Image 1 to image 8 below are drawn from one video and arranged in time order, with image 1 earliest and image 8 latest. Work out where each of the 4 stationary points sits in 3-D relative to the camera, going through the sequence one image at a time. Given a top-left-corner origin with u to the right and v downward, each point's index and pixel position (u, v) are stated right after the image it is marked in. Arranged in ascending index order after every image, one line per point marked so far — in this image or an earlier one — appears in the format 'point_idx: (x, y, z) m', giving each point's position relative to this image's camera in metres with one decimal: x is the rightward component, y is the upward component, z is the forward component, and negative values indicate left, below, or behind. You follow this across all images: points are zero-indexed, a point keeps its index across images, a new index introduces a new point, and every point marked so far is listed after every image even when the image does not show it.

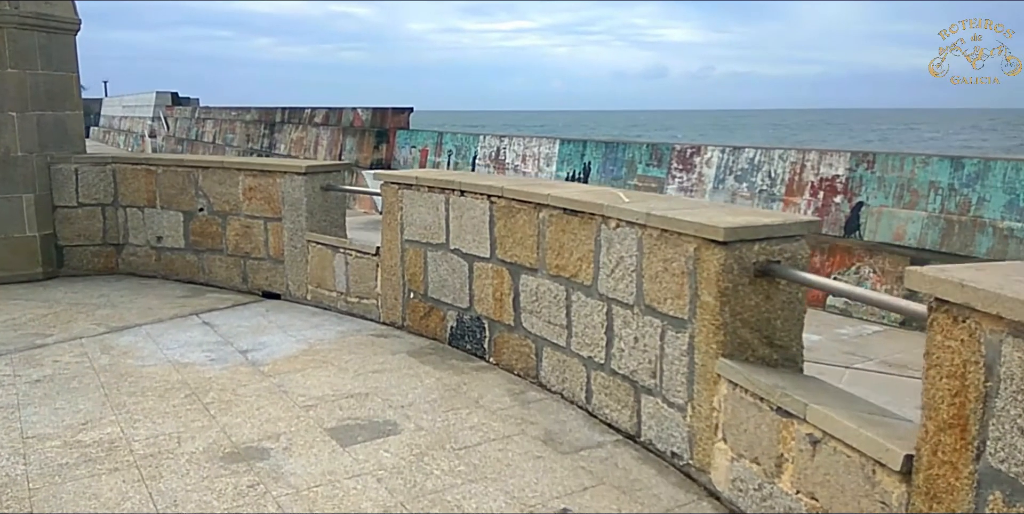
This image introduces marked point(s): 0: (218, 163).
0: (-2.0, +0.7, +5.3) m
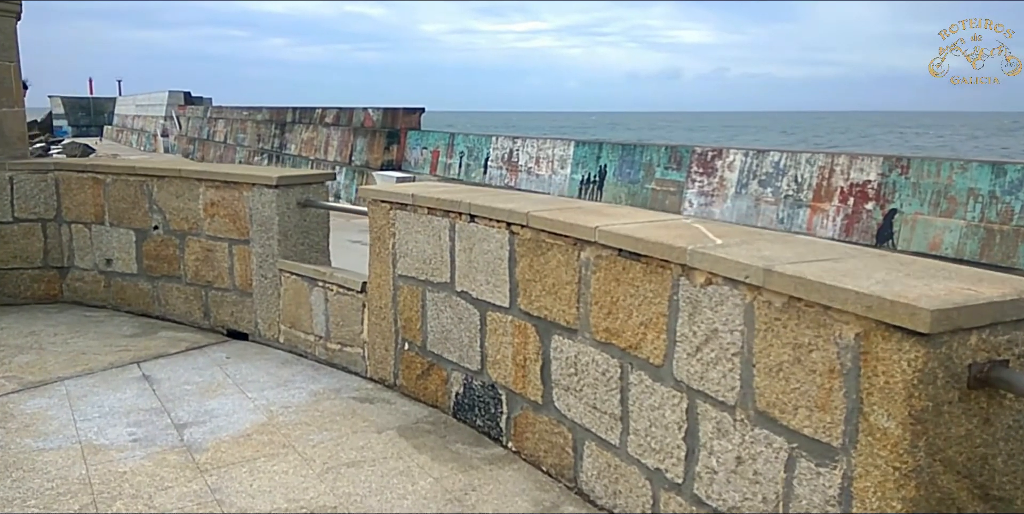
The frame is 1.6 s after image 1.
0: (-1.9, +0.5, +4.3) m
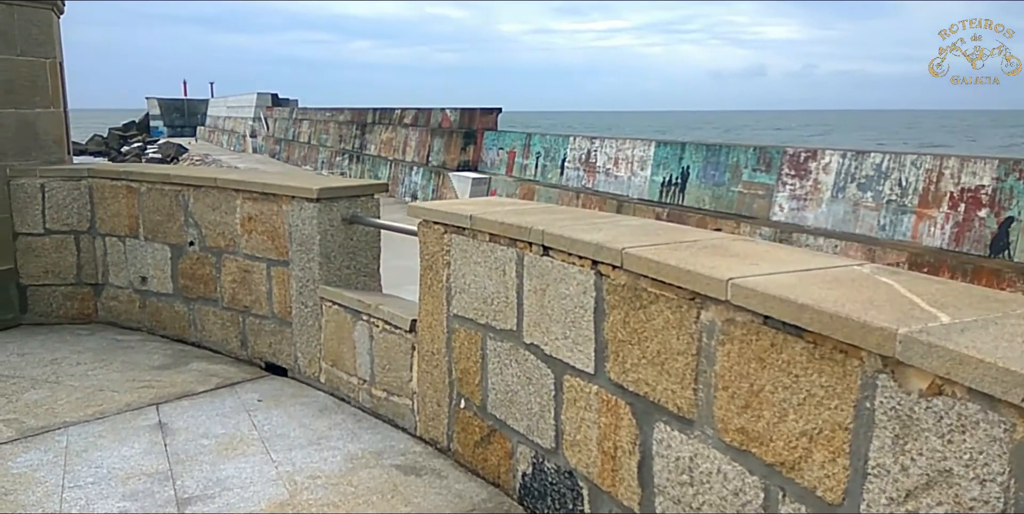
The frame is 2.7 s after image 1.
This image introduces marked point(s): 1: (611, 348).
0: (-1.5, +0.4, +3.8) m
1: (+0.2, -0.2, +1.9) m
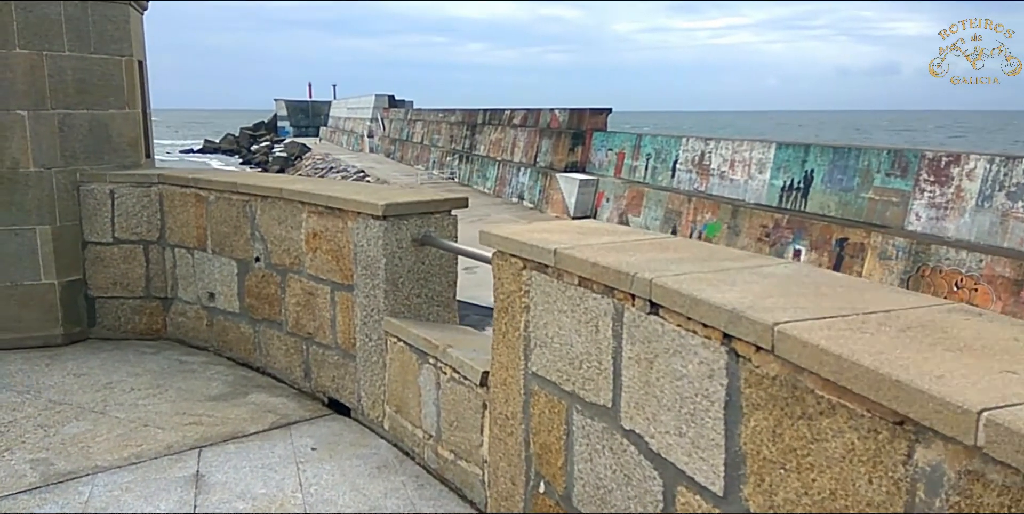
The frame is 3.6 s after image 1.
0: (-1.0, +0.3, +3.4) m
1: (+0.4, -0.4, +1.3) m
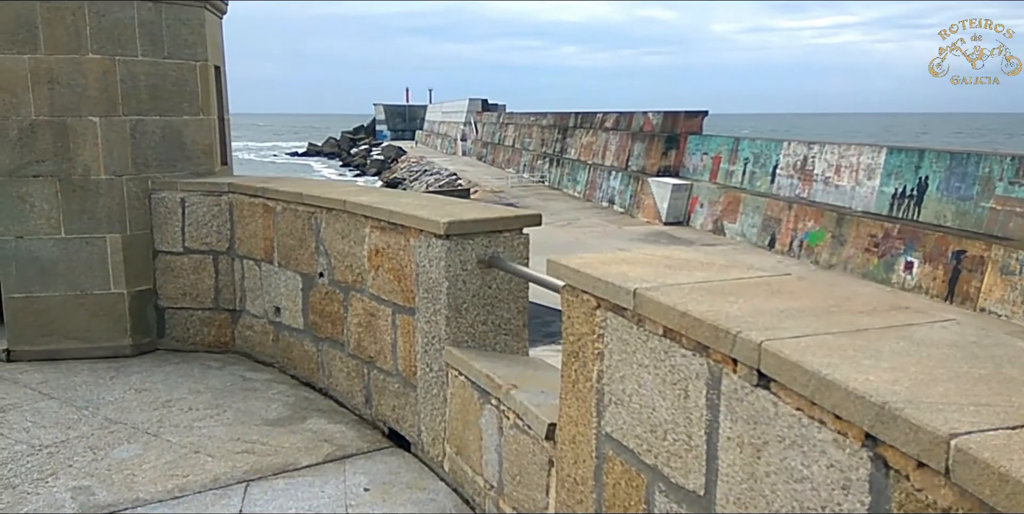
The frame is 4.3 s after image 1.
0: (-0.7, +0.2, +3.2) m
1: (+0.5, -0.4, +0.9) m
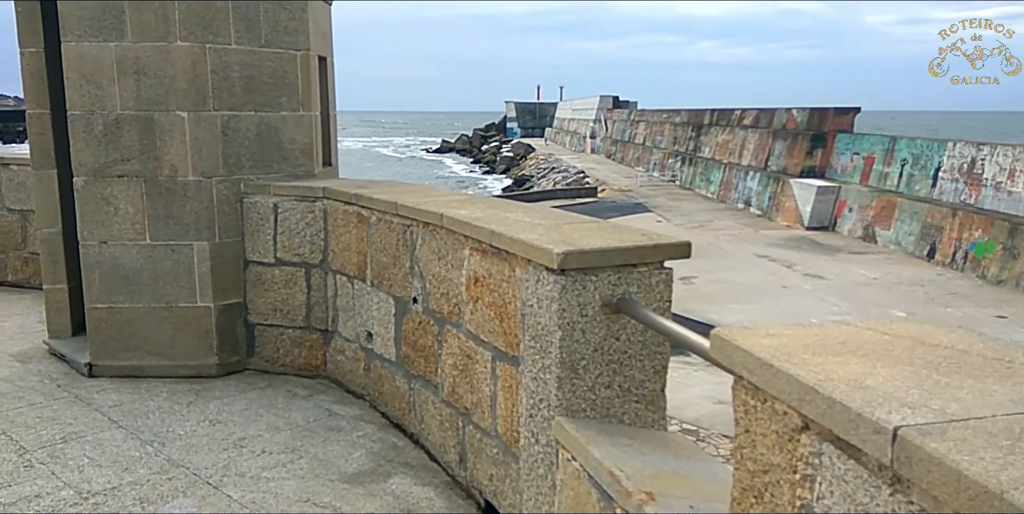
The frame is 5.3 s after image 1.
0: (-0.3, +0.1, +2.6) m
1: (+0.5, -0.6, +0.2) m
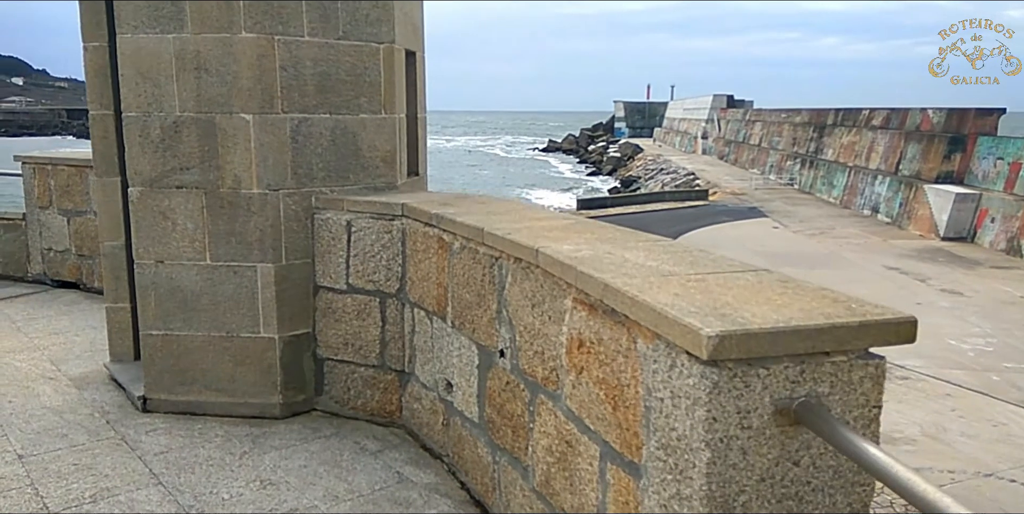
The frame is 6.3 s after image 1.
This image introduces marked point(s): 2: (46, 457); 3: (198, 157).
0: (+0.1, 0.0, +2.0) m
1: (+0.5, -0.7, -0.5) m
2: (-1.7, -0.7, +2.7) m
3: (-1.2, +0.4, +3.0) m
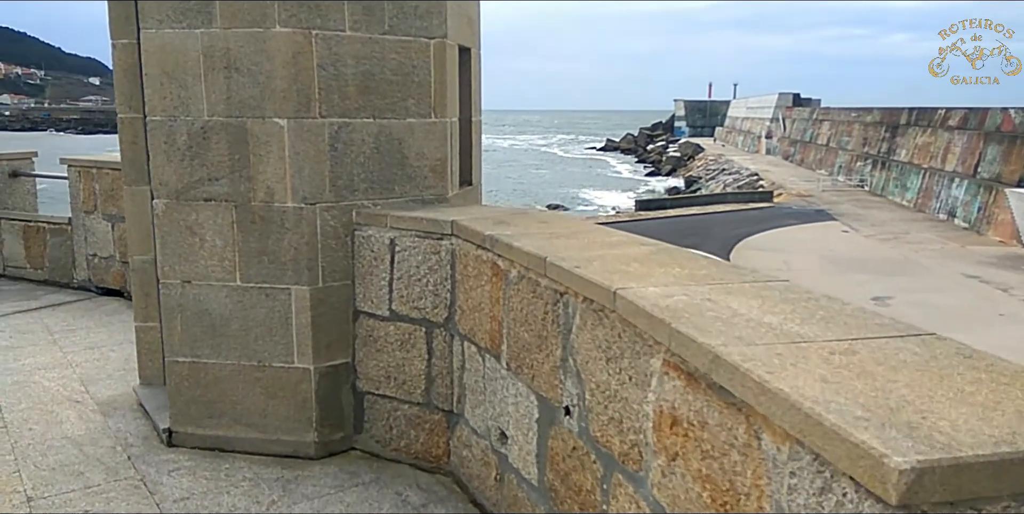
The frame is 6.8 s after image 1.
0: (+0.2, -0.1, +1.6) m
1: (+0.4, -0.8, -0.9) m
2: (-1.5, -0.8, +2.5) m
3: (-1.0, +0.3, +2.7) m
